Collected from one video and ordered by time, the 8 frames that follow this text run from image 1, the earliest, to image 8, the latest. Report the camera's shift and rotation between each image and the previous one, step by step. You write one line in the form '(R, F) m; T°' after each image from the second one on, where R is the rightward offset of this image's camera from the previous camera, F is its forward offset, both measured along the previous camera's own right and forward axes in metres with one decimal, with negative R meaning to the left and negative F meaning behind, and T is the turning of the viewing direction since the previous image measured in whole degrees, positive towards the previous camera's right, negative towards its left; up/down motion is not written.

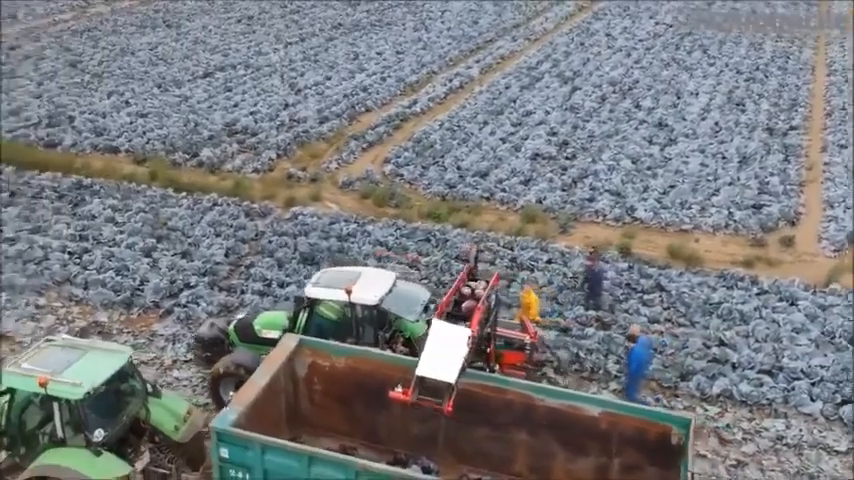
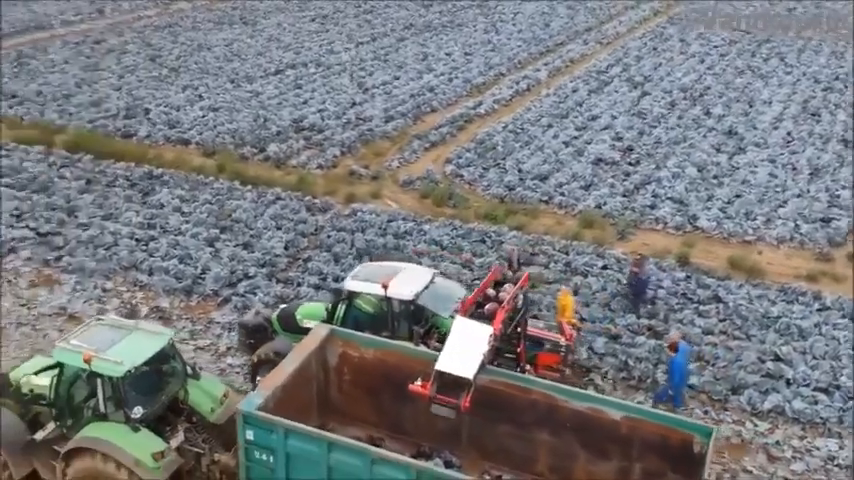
(+0.2, -0.1) m; -5°
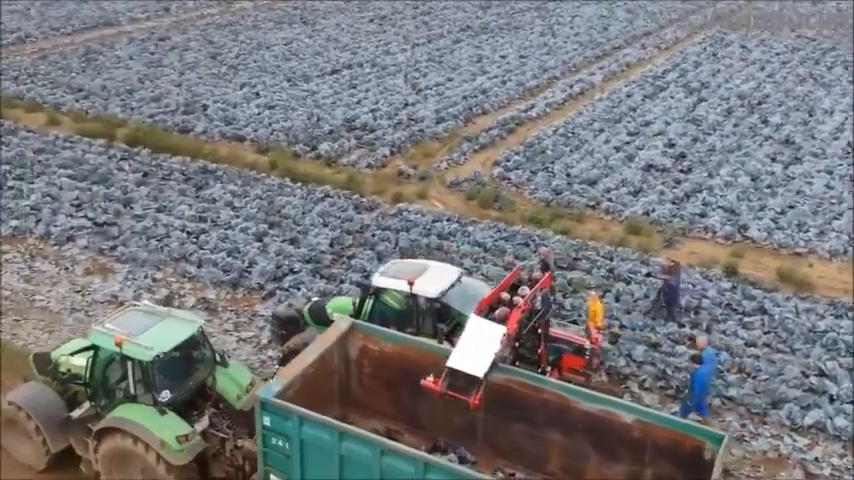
(+0.2, -0.1) m; -4°
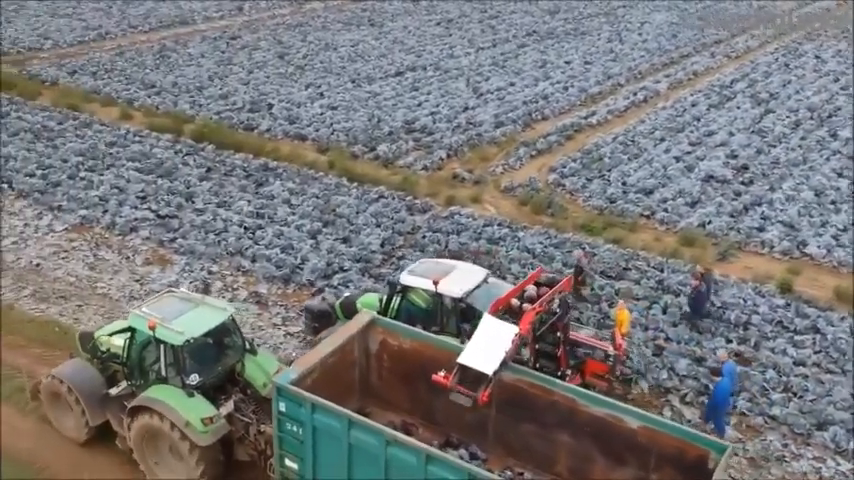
(+0.3, -0.1) m; -5°
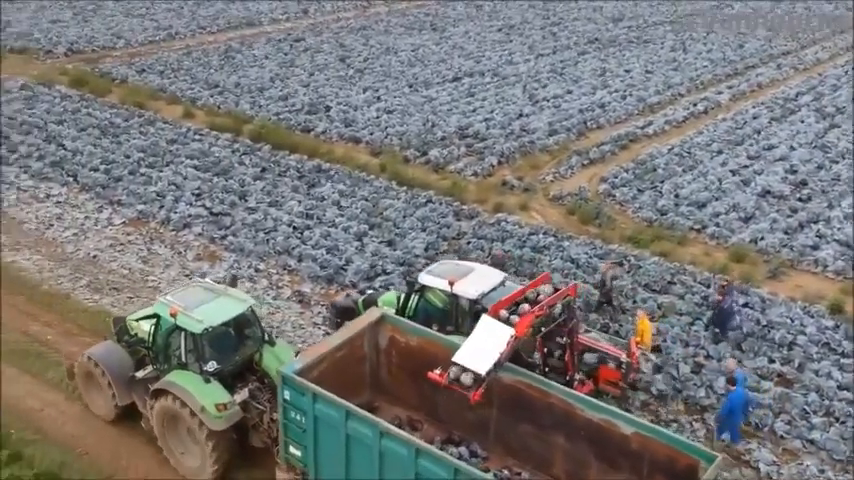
(+0.3, -0.1) m; -4°
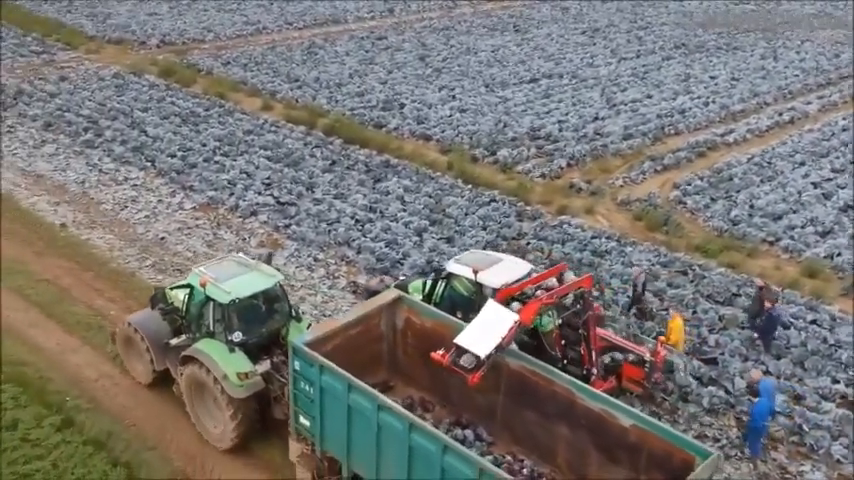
(+0.4, +0.1) m; -6°
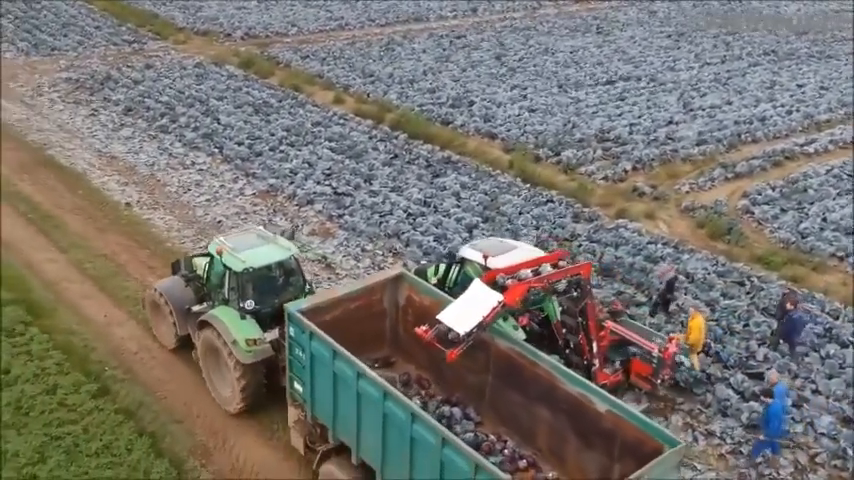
(+0.6, +0.1) m; -6°
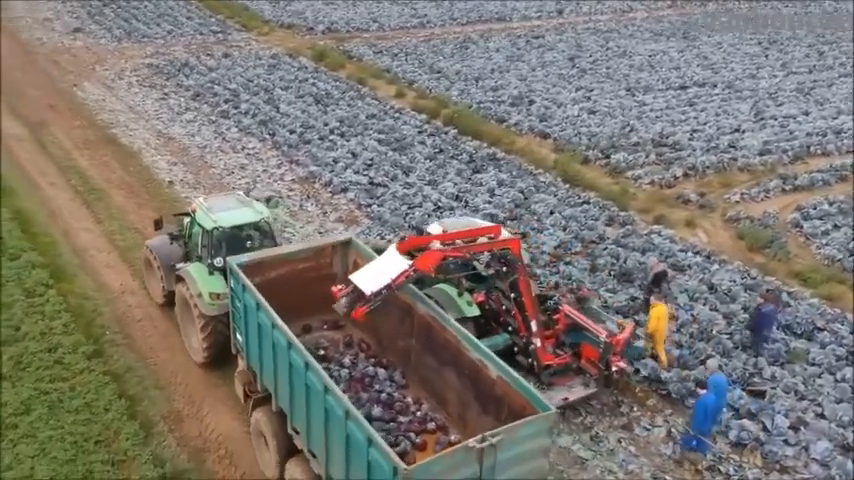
(+1.4, +0.2) m; -7°
